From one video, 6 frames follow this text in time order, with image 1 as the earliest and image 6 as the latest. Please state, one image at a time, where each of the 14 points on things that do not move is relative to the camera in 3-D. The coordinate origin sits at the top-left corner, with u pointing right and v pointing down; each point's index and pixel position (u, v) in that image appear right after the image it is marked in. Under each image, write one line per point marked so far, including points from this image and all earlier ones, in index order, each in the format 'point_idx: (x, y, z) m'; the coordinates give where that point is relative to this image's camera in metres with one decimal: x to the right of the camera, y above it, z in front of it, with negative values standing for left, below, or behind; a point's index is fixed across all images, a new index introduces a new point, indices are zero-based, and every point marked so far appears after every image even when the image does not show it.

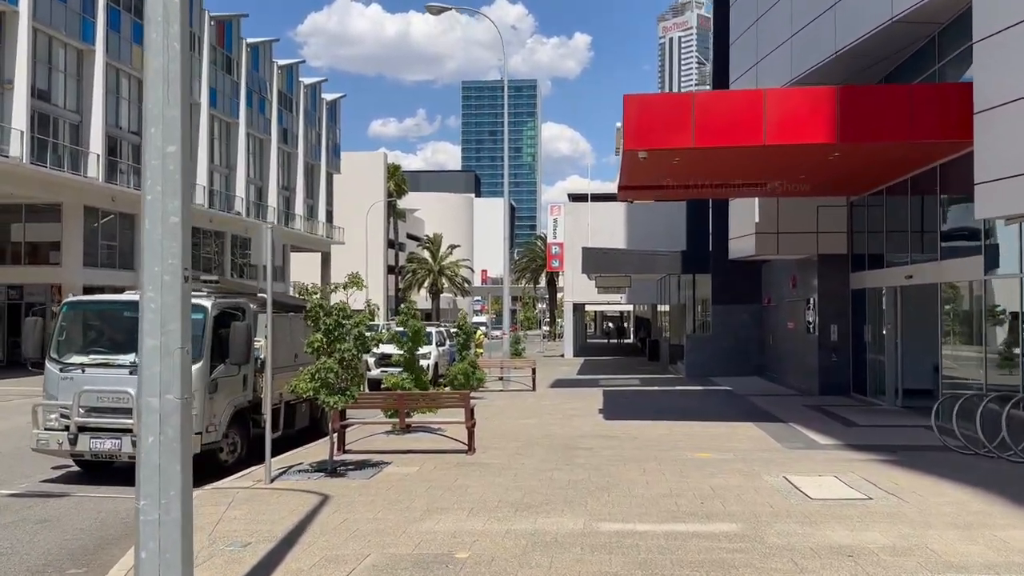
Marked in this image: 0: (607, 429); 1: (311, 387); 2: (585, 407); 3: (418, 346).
0: (+1.7, -2.5, +14.7) m
1: (-2.4, -1.2, +10.1) m
2: (+1.6, -2.7, +18.6) m
3: (-1.7, -1.0, +14.6) m
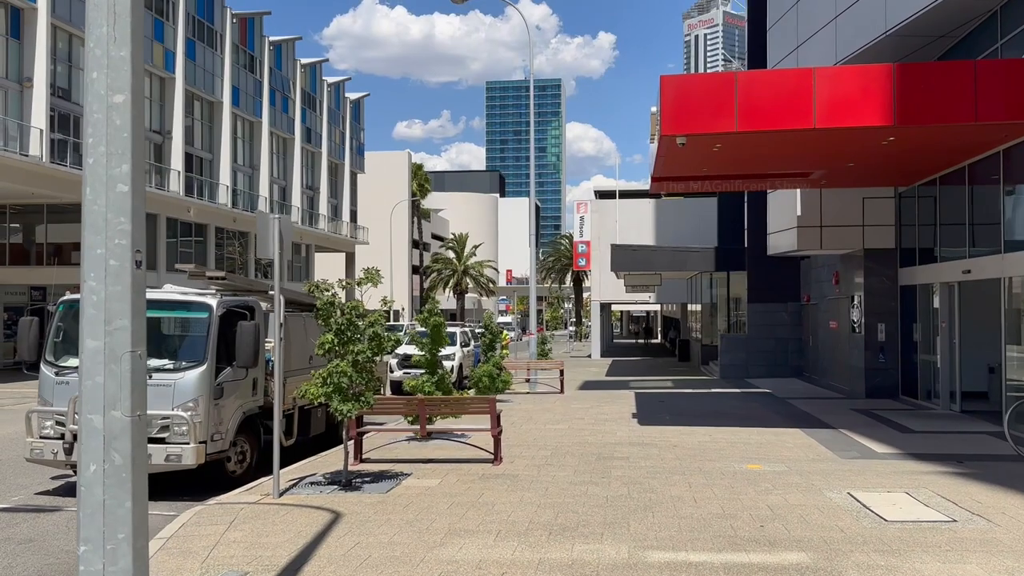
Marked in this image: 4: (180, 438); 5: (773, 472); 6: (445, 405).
0: (+2.1, -2.4, +13.6) m
1: (-2.1, -1.2, +9.2) m
2: (+2.2, -2.6, +17.6) m
3: (-1.2, -1.0, +13.7) m
4: (-3.8, -1.7, +9.6) m
5: (+3.2, -2.3, +10.2) m
6: (-0.9, -1.6, +11.1) m
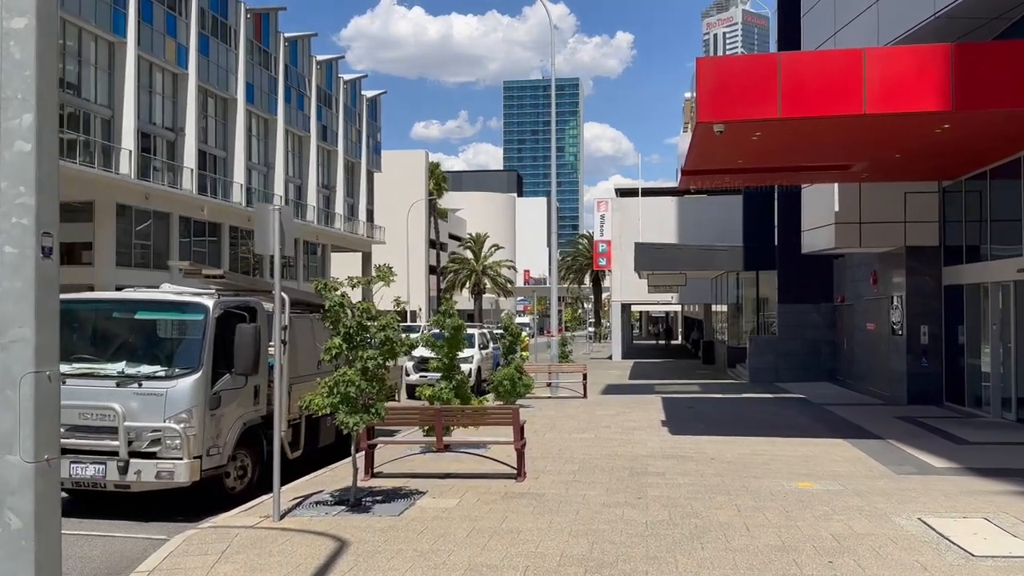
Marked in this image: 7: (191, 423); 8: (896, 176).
0: (+2.5, -2.4, +12.7) m
1: (-1.8, -1.2, +8.3) m
2: (+2.6, -2.6, +16.6) m
3: (-0.8, -1.0, +12.7) m
4: (-3.5, -1.7, +8.7) m
5: (+3.5, -2.3, +9.2) m
6: (-0.6, -1.6, +10.1) m
7: (-3.4, -1.4, +8.8) m
8: (+7.9, +2.4, +17.3) m
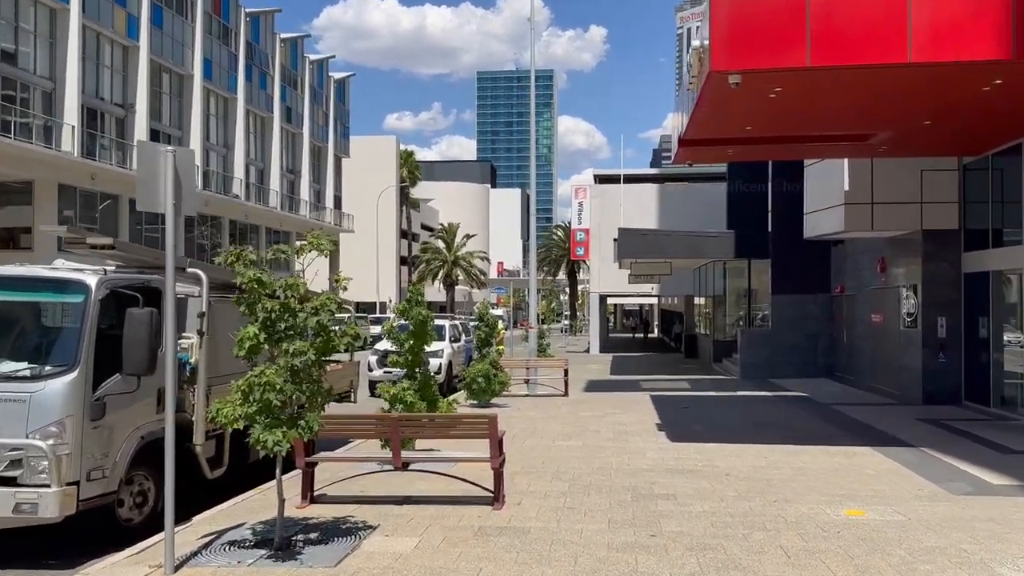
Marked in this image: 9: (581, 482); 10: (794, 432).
0: (+2.2, -2.2, +10.7) m
1: (-2.0, -0.9, +6.2) m
2: (+2.2, -2.3, +14.7) m
3: (-1.1, -0.7, +10.6) m
4: (-3.7, -1.5, +6.5) m
5: (+3.3, -2.1, +7.2) m
6: (-0.8, -1.3, +8.0) m
7: (-3.6, -1.2, +6.6) m
8: (+7.5, +2.6, +15.4) m
9: (+0.7, -2.1, +9.1) m
10: (+4.6, -2.3, +13.5) m
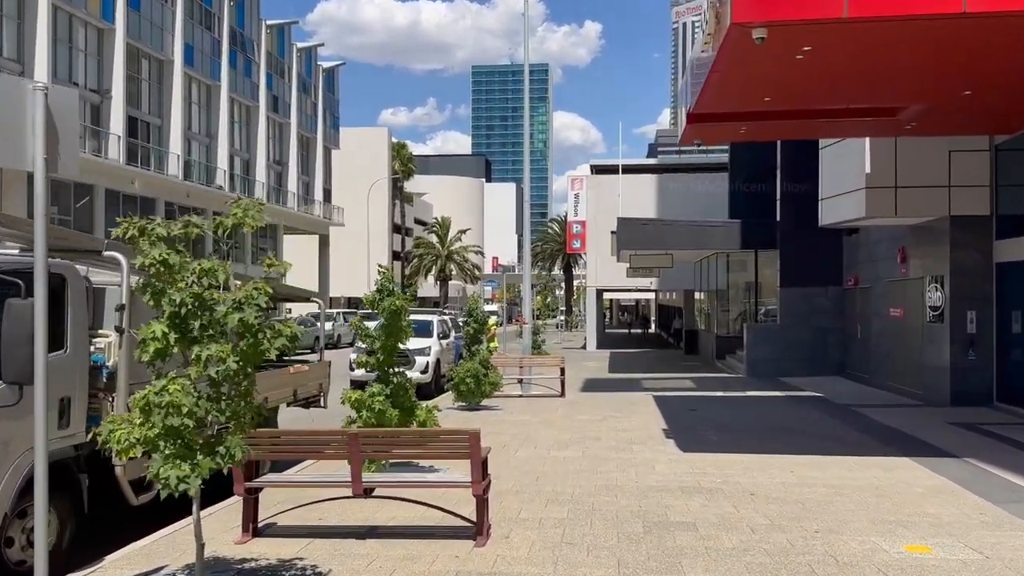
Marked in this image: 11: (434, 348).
0: (+2.1, -2.1, +9.2) m
1: (-2.1, -0.8, +4.7) m
2: (+2.0, -2.2, +13.2) m
3: (-1.3, -0.6, +9.2) m
4: (-3.8, -1.4, +5.1) m
5: (+3.2, -1.9, +5.8) m
6: (-0.9, -1.2, +6.6) m
7: (-3.7, -1.1, +5.2) m
8: (+7.3, +2.8, +14.0) m
9: (+0.6, -2.0, +7.7) m
10: (+4.4, -2.2, +12.1) m
11: (-1.8, -1.4, +19.3) m
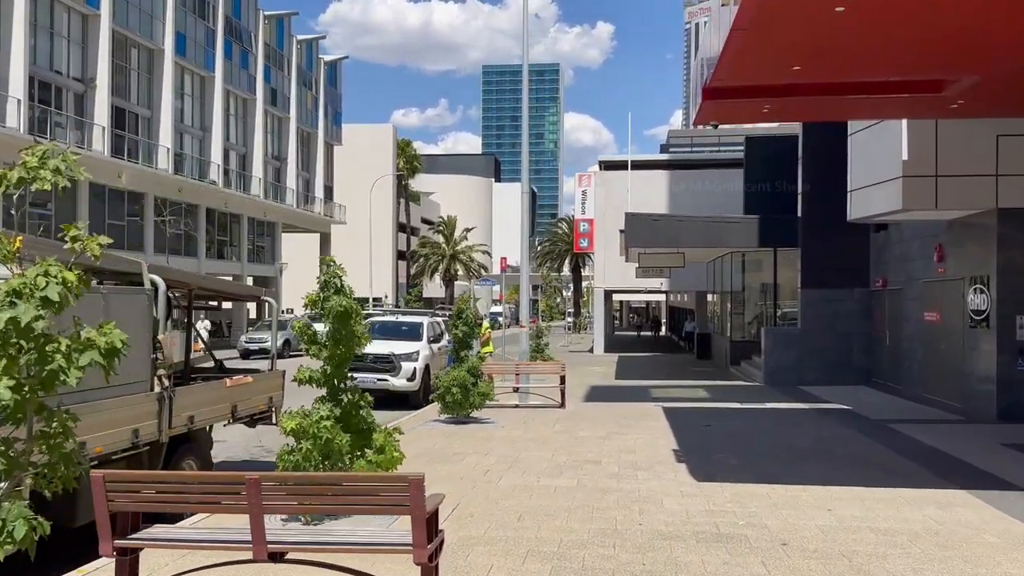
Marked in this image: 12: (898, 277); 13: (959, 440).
0: (+1.8, -2.0, +7.6) m
1: (-2.4, -0.8, +3.1) m
2: (+1.9, -2.2, +11.6) m
3: (-1.5, -0.6, +7.5) m
4: (-4.1, -1.3, +3.4) m
5: (+2.9, -1.9, +4.1) m
6: (-1.2, -1.2, +4.9) m
7: (-3.9, -1.1, +3.5) m
8: (+7.2, +2.7, +12.3) m
9: (+0.4, -2.0, +6.0) m
10: (+4.3, -2.2, +10.3) m
11: (-1.9, -1.4, +17.7) m
12: (+8.7, +0.2, +18.8) m
13: (+6.7, -2.3, +12.5) m
